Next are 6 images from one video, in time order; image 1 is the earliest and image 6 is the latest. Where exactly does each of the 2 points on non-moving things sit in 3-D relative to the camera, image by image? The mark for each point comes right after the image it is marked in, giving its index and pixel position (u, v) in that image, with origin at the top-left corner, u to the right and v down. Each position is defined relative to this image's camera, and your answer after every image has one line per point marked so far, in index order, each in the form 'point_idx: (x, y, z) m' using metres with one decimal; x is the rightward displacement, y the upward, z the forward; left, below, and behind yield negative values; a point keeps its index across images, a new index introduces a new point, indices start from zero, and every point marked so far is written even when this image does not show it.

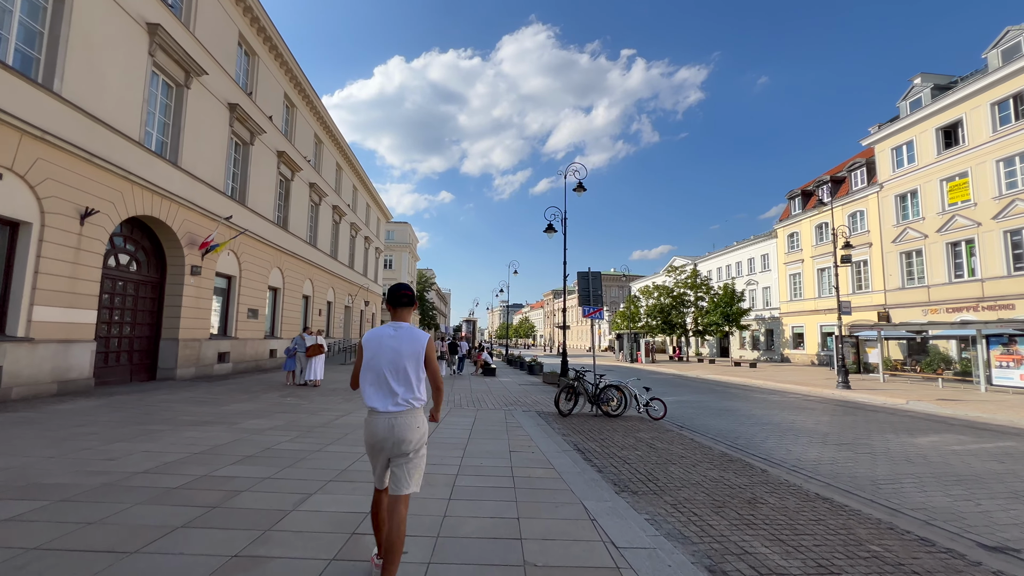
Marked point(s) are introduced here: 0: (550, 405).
0: (+1.0, -3.0, +11.9) m
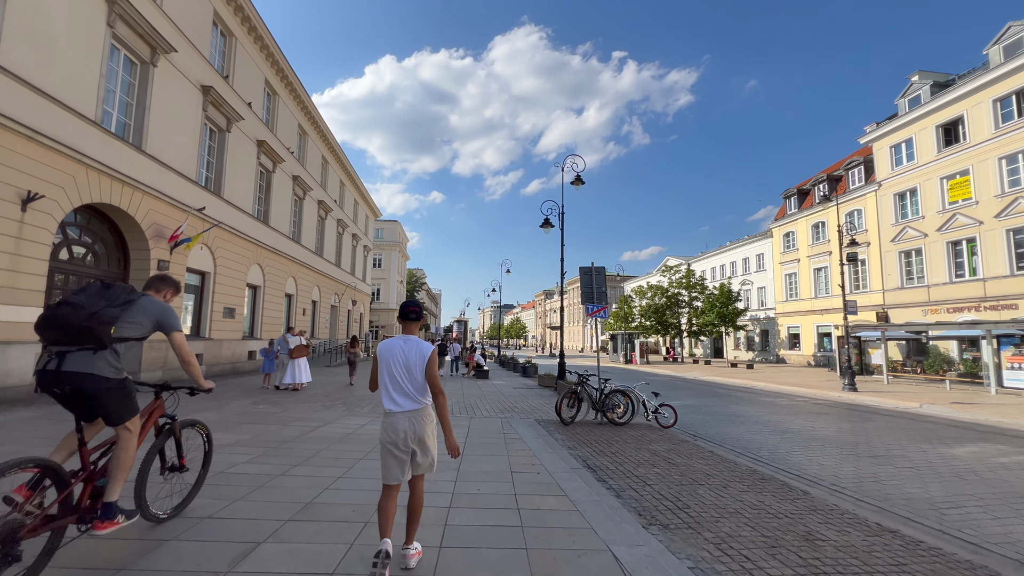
0: (+0.9, -2.9, +10.9) m
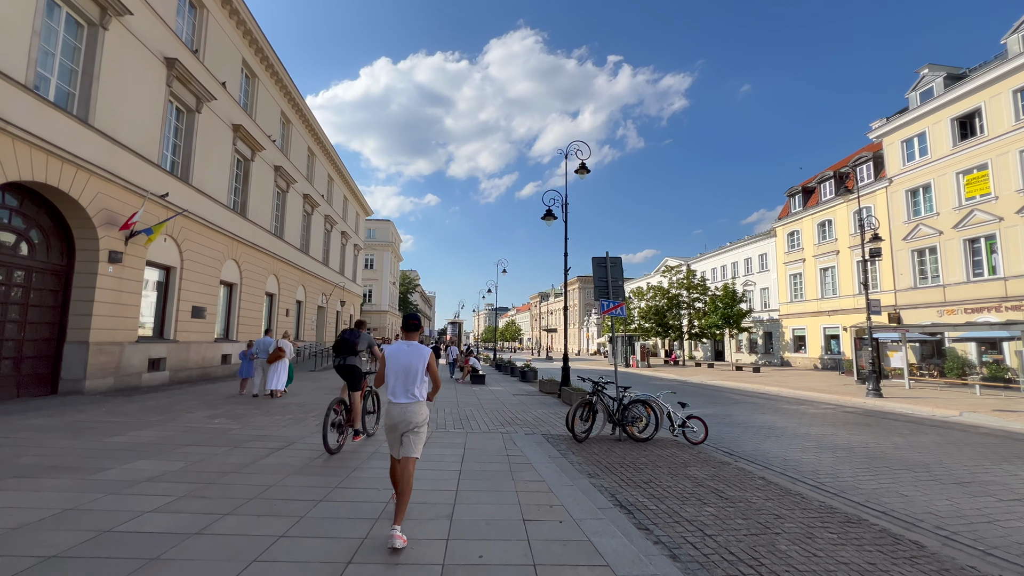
0: (+0.9, -2.8, +9.5) m
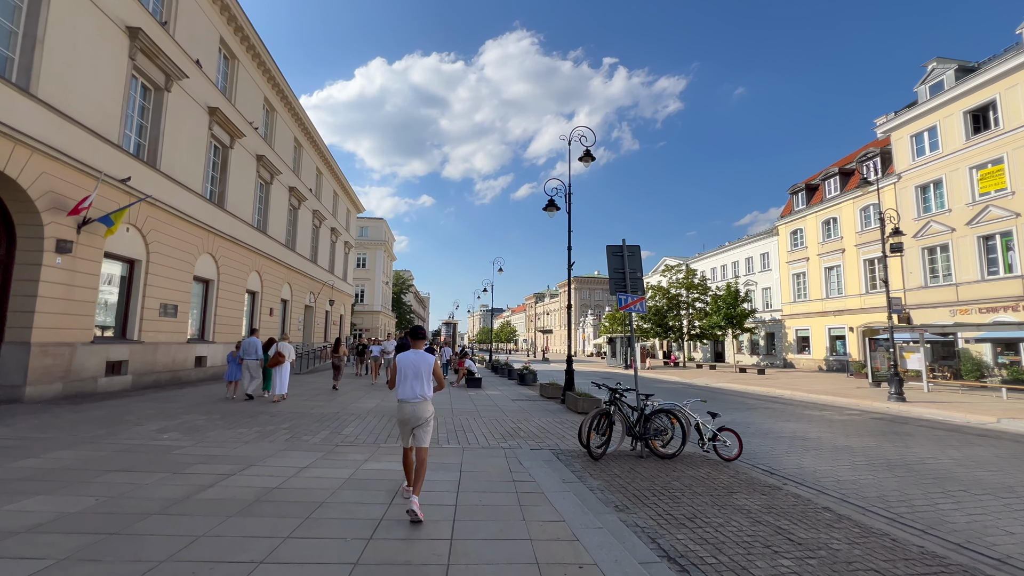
0: (+1.0, -2.7, +8.2) m
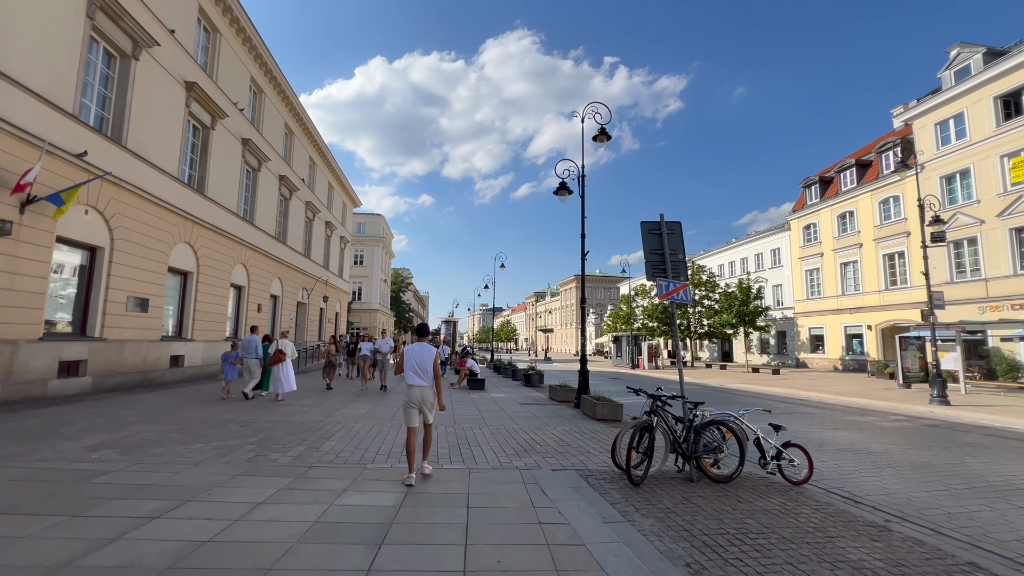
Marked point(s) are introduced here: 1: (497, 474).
0: (+1.2, -2.4, +6.8) m
1: (-0.2, -2.3, +5.6) m
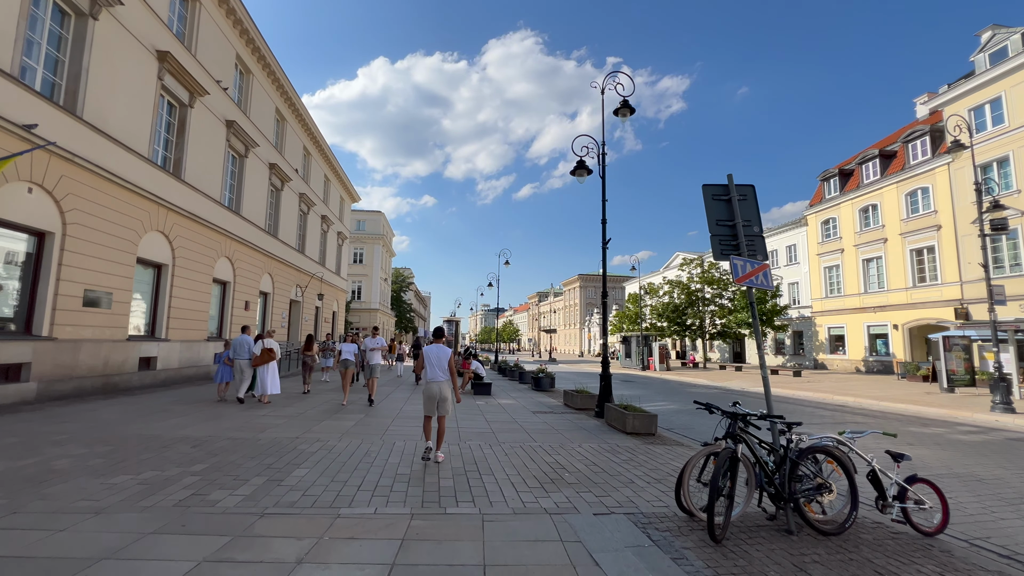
0: (+1.5, -2.2, +5.2) m
1: (+0.1, -2.1, +4.0) m
